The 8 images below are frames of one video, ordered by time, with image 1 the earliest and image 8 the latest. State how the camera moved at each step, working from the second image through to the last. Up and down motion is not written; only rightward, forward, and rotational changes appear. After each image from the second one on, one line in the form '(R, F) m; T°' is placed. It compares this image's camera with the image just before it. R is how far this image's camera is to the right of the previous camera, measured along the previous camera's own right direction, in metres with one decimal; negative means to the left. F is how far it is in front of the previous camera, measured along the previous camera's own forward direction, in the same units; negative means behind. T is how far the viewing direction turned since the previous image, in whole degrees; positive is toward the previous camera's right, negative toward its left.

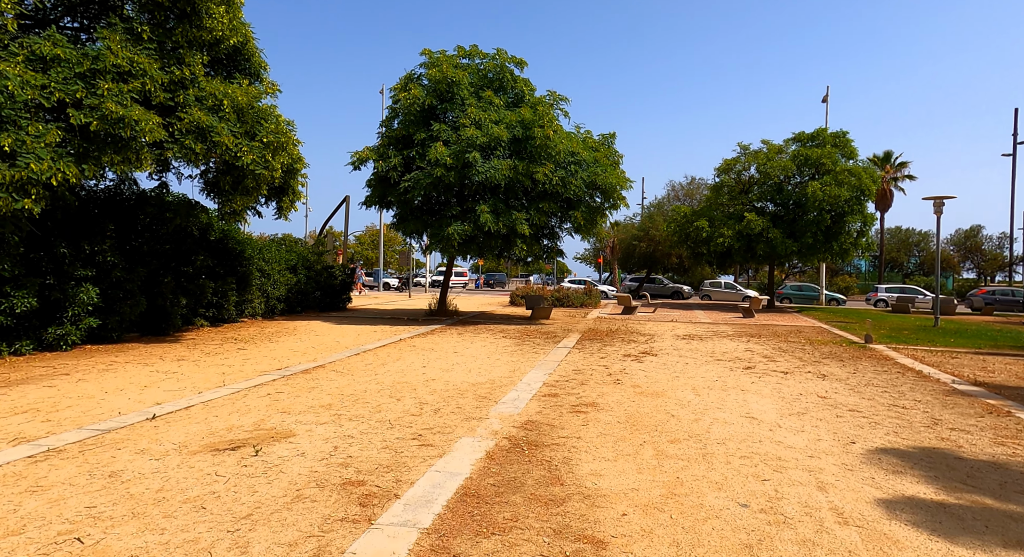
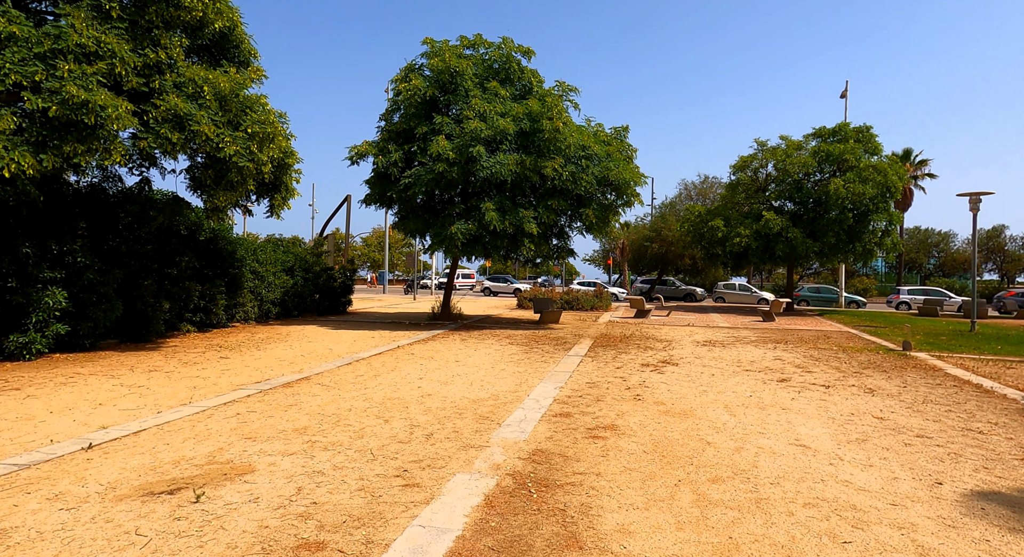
(0.0, +1.0) m; -1°
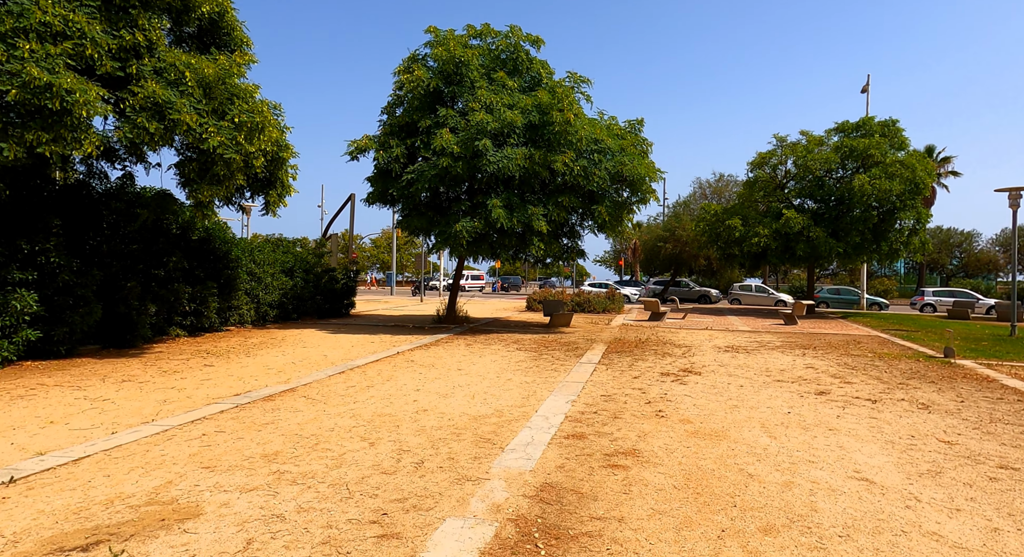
(0.0, +0.9) m; -1°
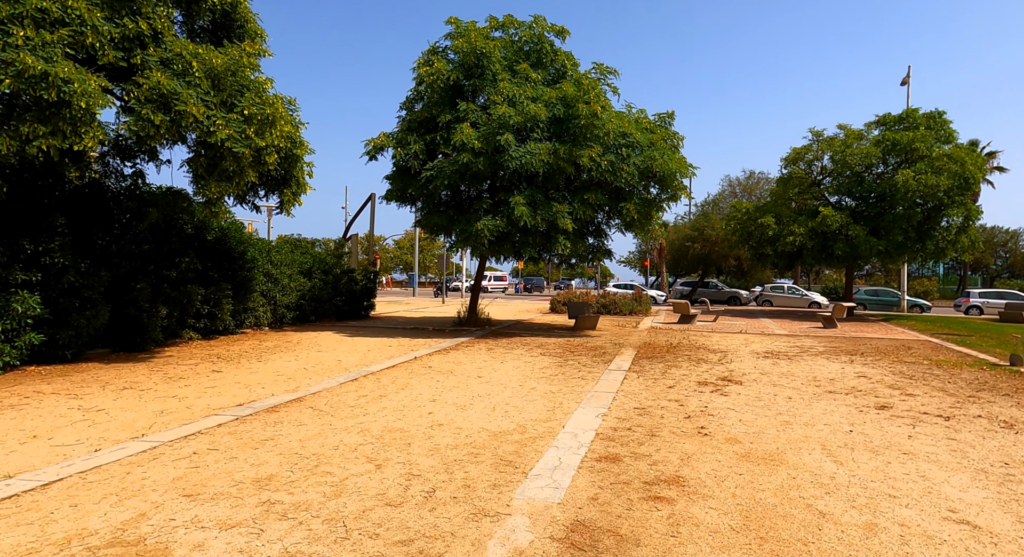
(0.0, +0.7) m; -2°
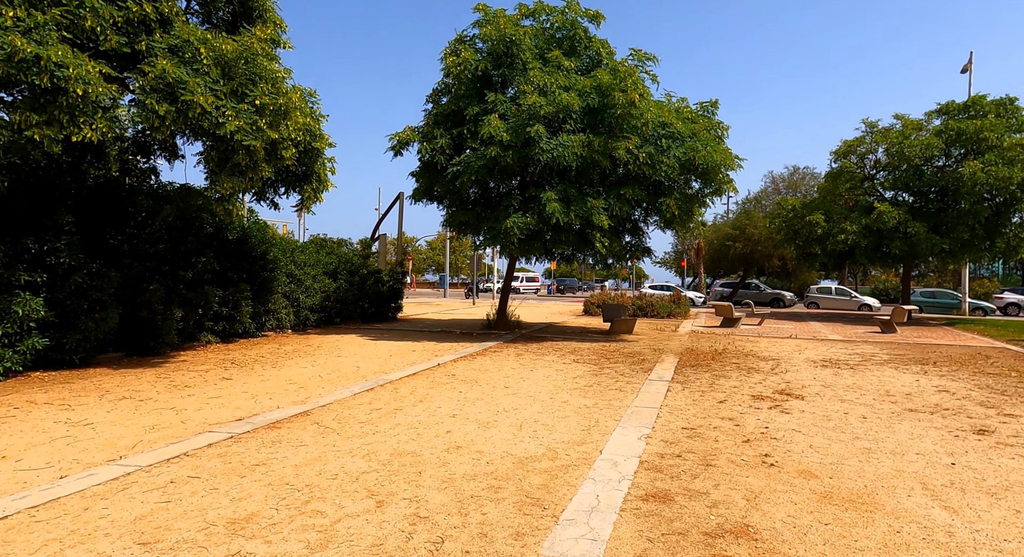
(0.0, +0.9) m; -3°
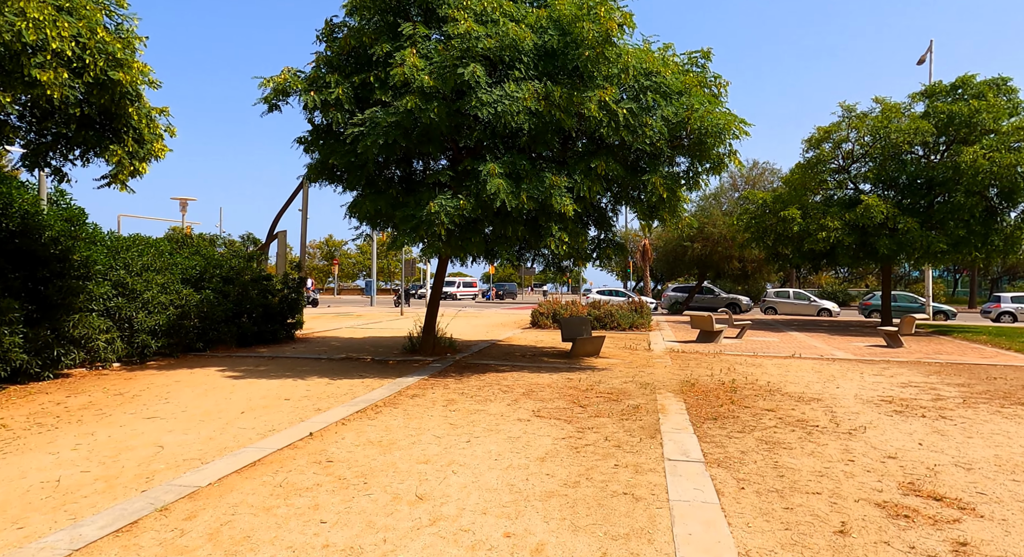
(+0.1, +4.0) m; +6°
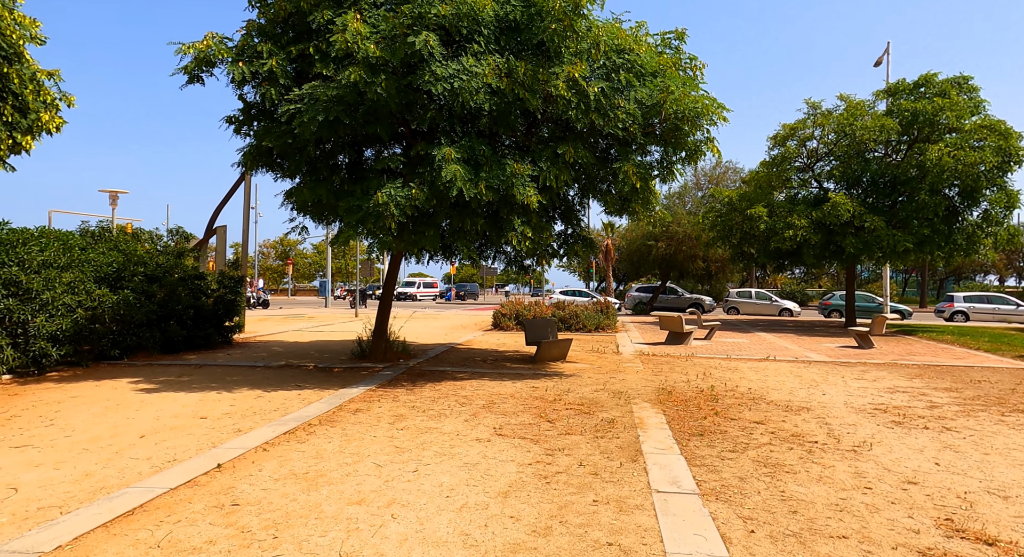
(0.0, +1.0) m; +3°
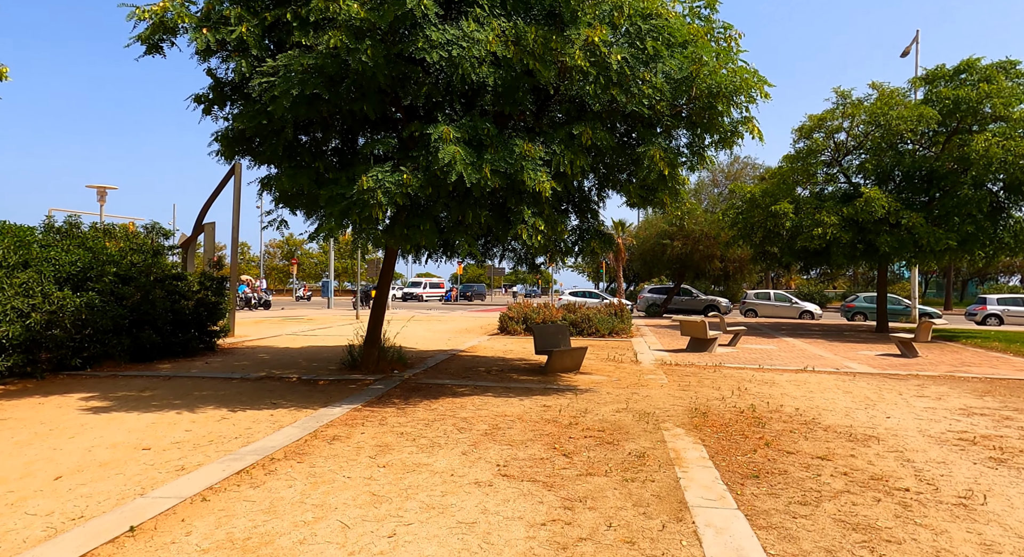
(0.0, +1.3) m; -1°
